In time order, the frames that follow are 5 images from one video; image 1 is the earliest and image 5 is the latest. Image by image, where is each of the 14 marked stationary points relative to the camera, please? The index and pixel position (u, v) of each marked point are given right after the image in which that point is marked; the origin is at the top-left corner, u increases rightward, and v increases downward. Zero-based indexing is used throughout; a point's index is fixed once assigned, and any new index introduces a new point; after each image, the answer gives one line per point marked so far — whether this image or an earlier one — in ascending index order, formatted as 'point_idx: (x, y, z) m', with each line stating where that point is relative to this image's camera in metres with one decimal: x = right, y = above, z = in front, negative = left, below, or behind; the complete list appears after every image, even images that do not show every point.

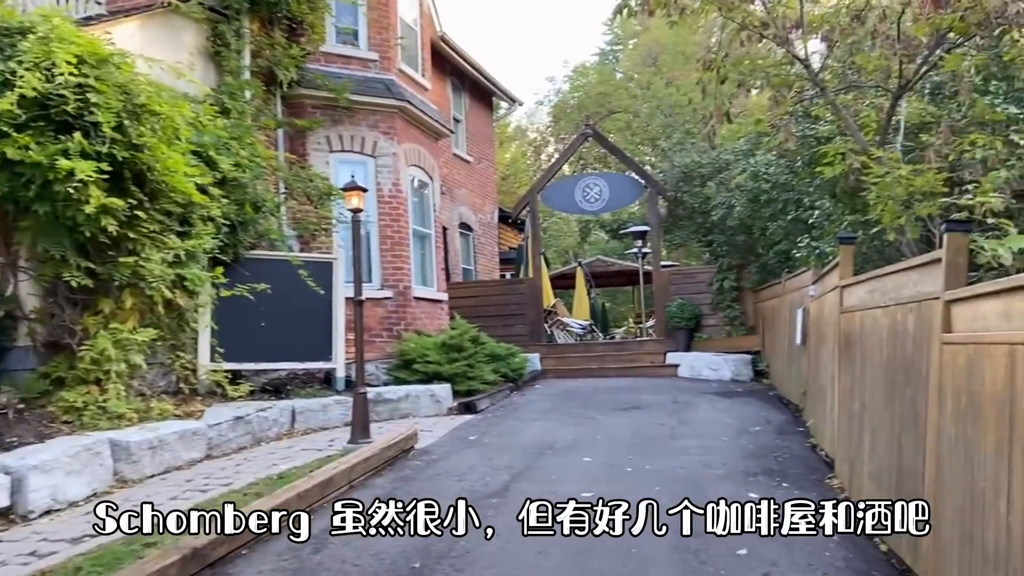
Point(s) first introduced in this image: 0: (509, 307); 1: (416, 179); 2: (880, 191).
0: (0.0, -0.2, +11.6) m
1: (-1.1, +1.2, +9.5) m
2: (+1.8, +0.5, +4.1) m
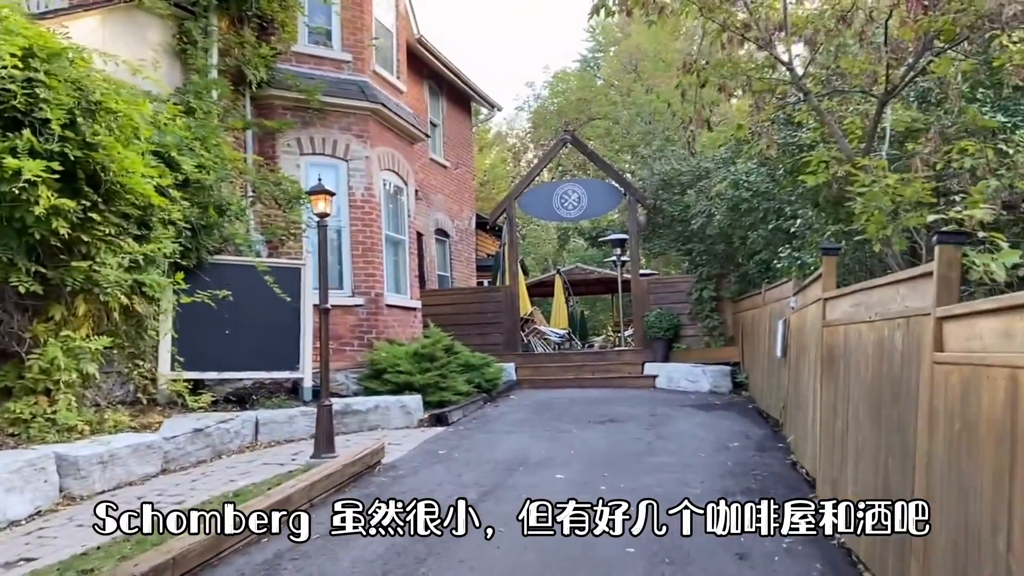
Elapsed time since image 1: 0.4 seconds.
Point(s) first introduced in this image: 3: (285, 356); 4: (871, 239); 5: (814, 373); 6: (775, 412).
0: (-0.4, -0.3, +11.4) m
1: (-1.3, +1.1, +9.3) m
2: (+1.6, +0.4, +4.0) m
3: (-1.8, -0.6, +7.1) m
4: (+1.7, +0.2, +4.1) m
5: (+1.7, -0.5, +4.9) m
6: (+2.1, -1.0, +7.0) m
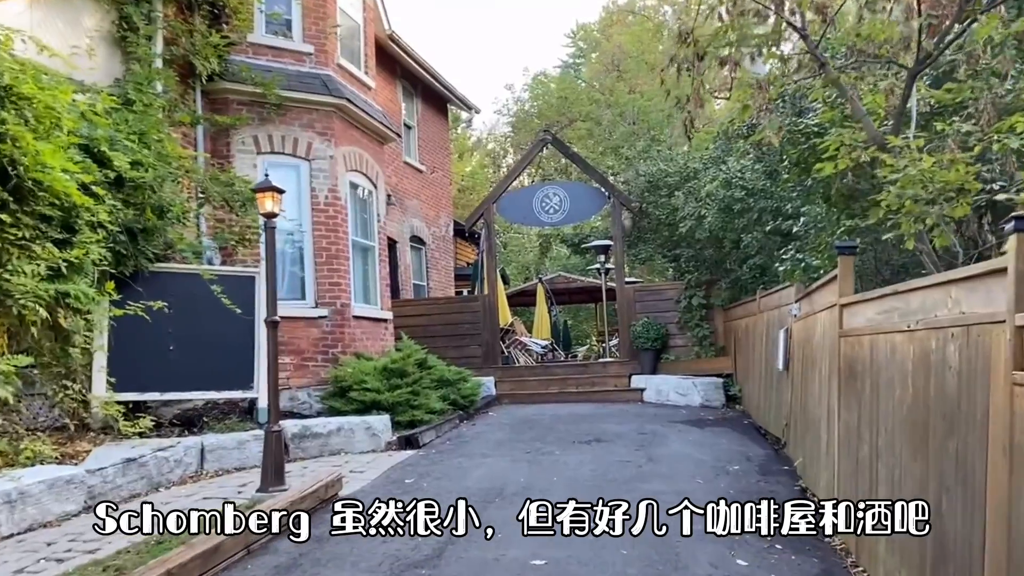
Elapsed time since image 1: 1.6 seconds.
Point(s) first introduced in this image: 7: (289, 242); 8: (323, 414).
0: (-0.6, -0.5, +10.7) m
1: (-1.5, +1.0, +8.7) m
2: (+1.5, +0.4, +3.4) m
3: (-2.0, -0.6, +6.4) m
4: (+1.6, +0.2, +3.6) m
5: (+1.6, -0.5, +4.3) m
6: (+1.9, -1.0, +6.4) m
7: (-2.0, +0.4, +7.9) m
8: (-1.6, -1.1, +7.4) m
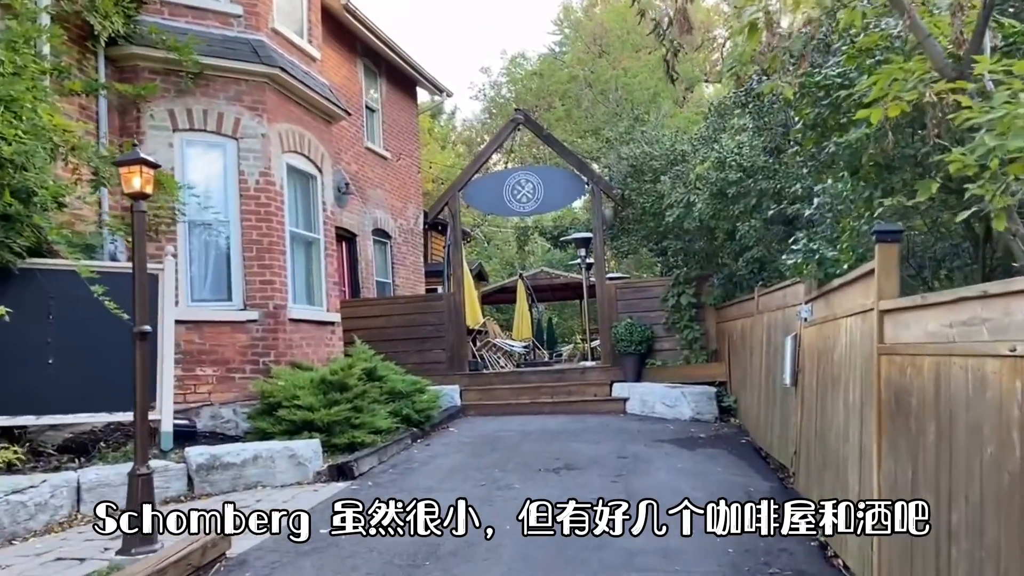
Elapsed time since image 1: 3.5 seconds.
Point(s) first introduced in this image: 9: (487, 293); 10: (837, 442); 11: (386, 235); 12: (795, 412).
0: (-1.0, -0.4, +9.6) m
1: (-1.9, +1.0, +7.6) m
2: (+1.2, +0.4, +2.3) m
3: (-2.3, -0.6, +5.3) m
4: (+1.3, +0.2, +2.5) m
5: (+1.3, -0.5, +3.3) m
6: (+1.6, -1.0, +5.3) m
7: (-2.3, +0.4, +6.8) m
8: (-1.9, -1.1, +6.3) m
9: (-0.4, -0.1, +14.2) m
10: (+1.4, -0.6, +3.7) m
11: (-1.7, +0.7, +11.6) m
12: (+1.6, -0.7, +4.9) m
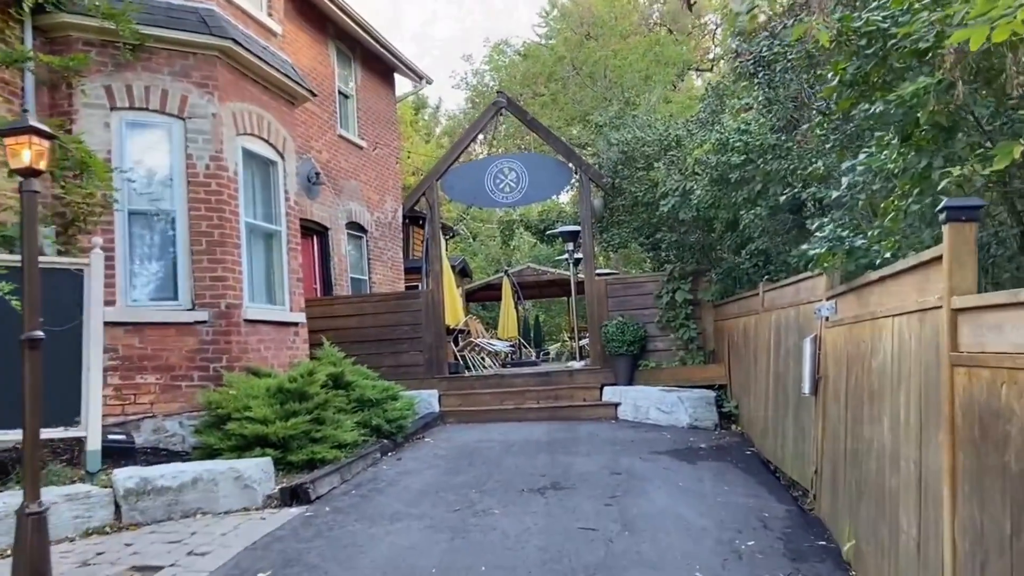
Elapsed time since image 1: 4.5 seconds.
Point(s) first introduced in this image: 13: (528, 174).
0: (-1.1, -0.4, +8.9) m
1: (-2.0, +1.0, +6.9) m
2: (+1.2, +0.4, +1.6) m
3: (-2.4, -0.6, +4.6) m
4: (+1.2, +0.2, +1.8) m
5: (+1.2, -0.5, +2.6) m
6: (+1.5, -1.0, +4.7) m
7: (-2.5, +0.4, +6.1) m
8: (-2.0, -1.0, +5.6) m
9: (-0.7, 0.0, +13.5) m
10: (+1.3, -0.6, +3.0) m
11: (-1.9, +0.8, +10.9) m
12: (+1.5, -0.7, +4.2) m
13: (+0.2, +1.1, +9.0) m
